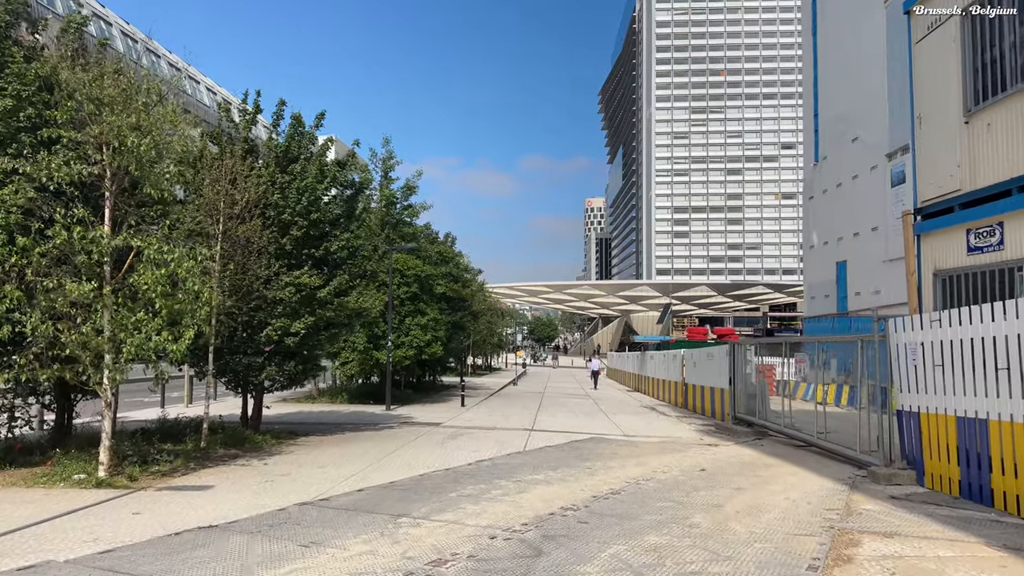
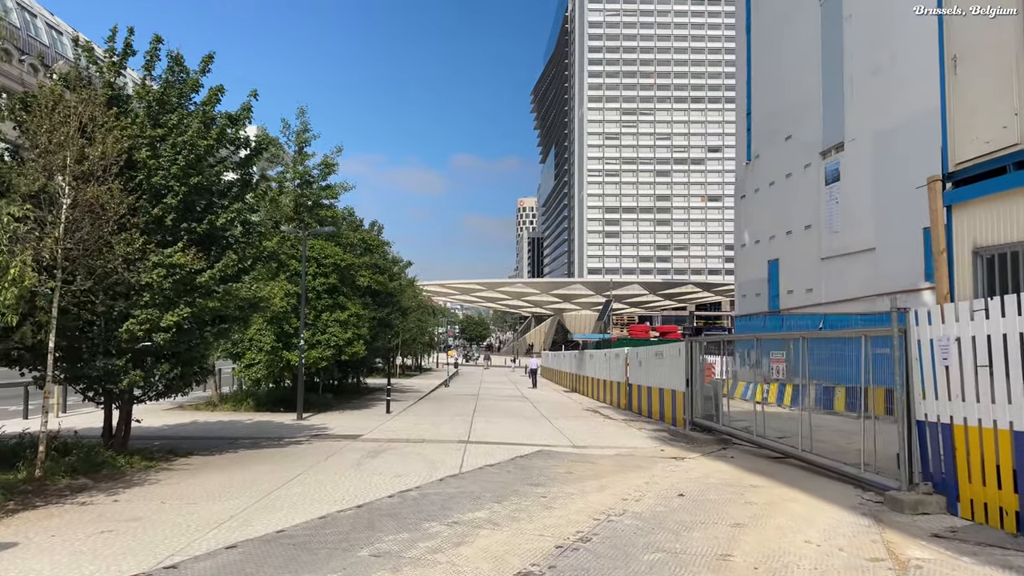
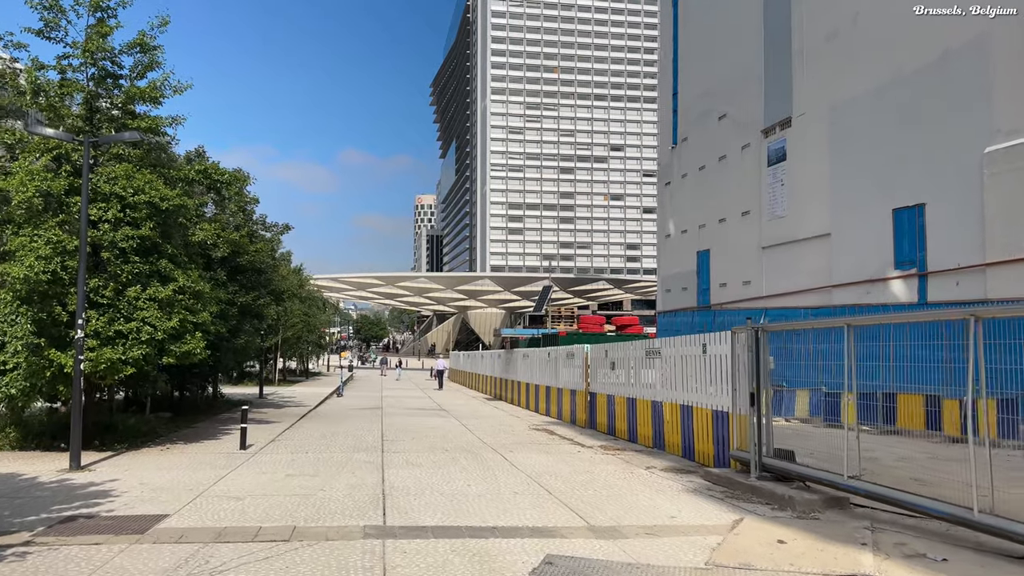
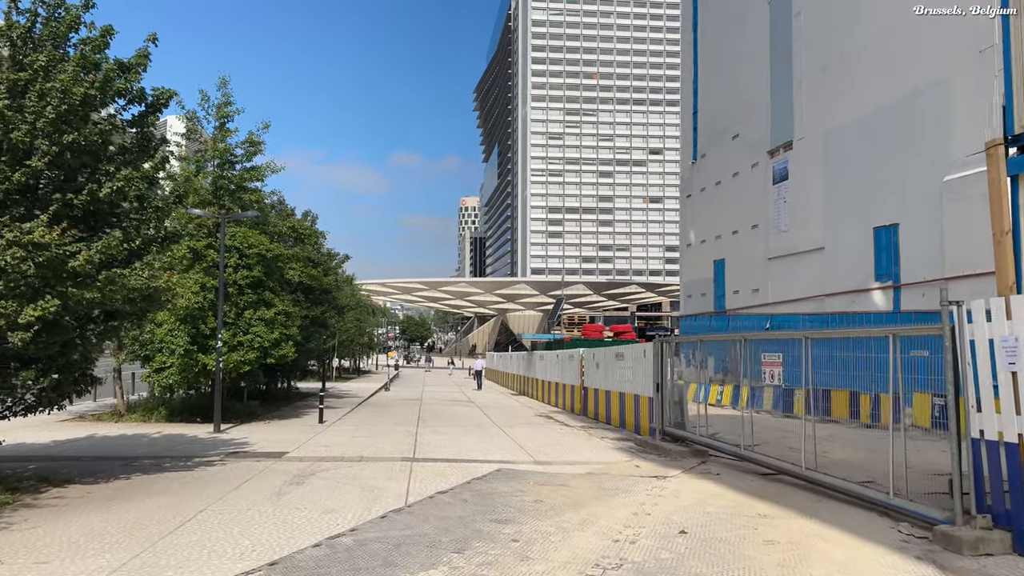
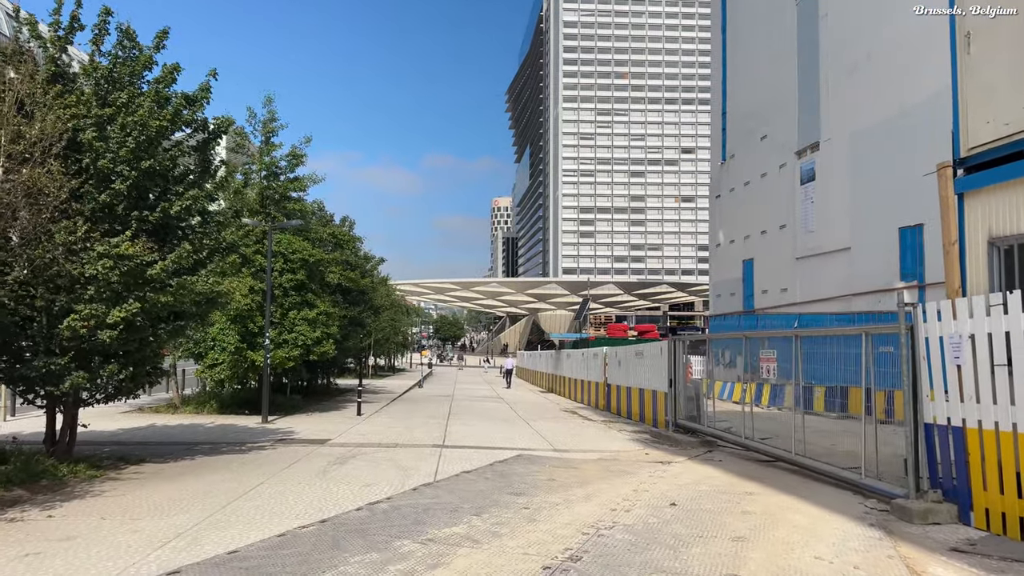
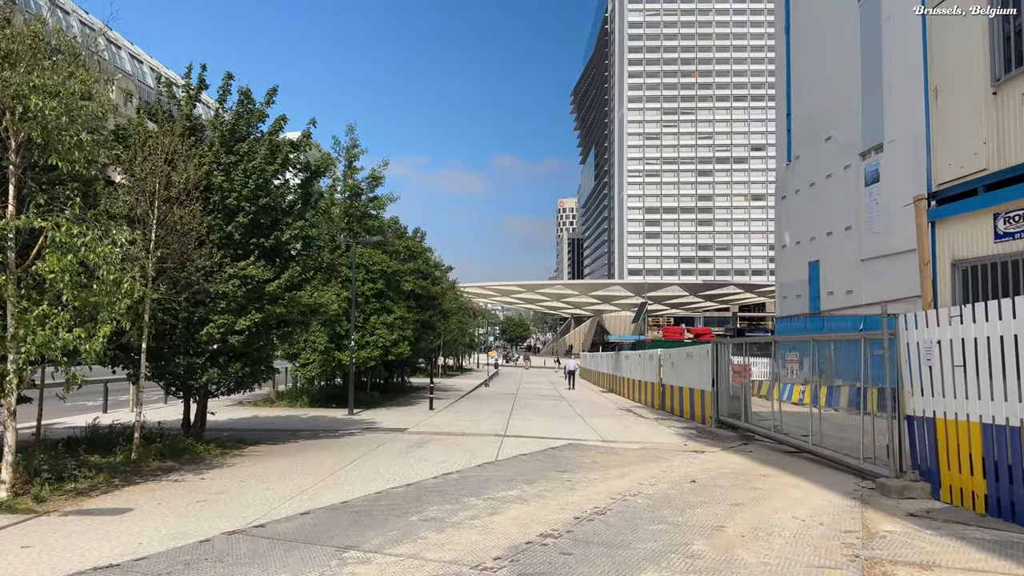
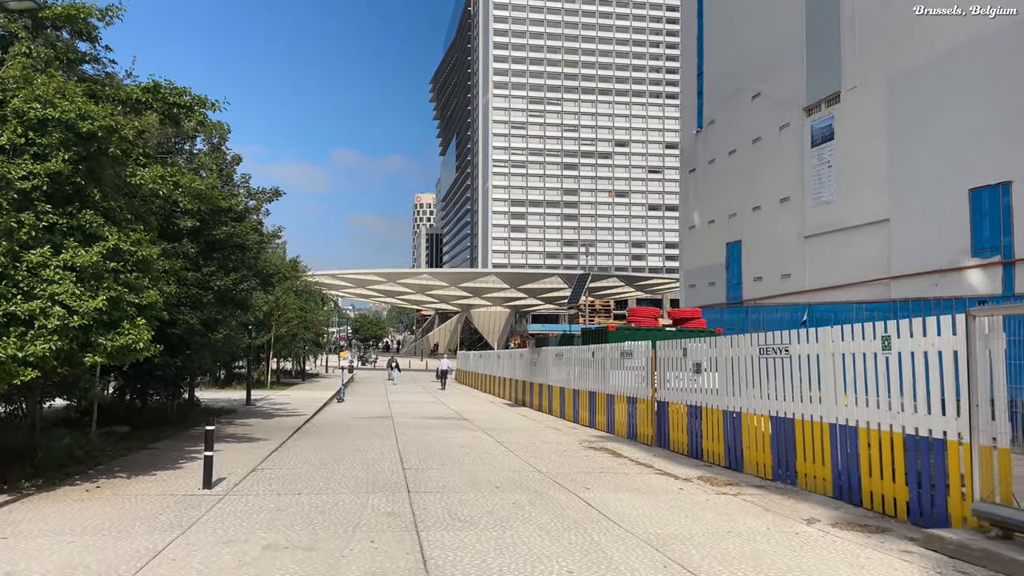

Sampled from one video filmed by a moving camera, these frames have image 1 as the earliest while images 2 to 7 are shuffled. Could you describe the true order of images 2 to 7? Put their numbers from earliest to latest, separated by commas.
6, 2, 5, 4, 3, 7
